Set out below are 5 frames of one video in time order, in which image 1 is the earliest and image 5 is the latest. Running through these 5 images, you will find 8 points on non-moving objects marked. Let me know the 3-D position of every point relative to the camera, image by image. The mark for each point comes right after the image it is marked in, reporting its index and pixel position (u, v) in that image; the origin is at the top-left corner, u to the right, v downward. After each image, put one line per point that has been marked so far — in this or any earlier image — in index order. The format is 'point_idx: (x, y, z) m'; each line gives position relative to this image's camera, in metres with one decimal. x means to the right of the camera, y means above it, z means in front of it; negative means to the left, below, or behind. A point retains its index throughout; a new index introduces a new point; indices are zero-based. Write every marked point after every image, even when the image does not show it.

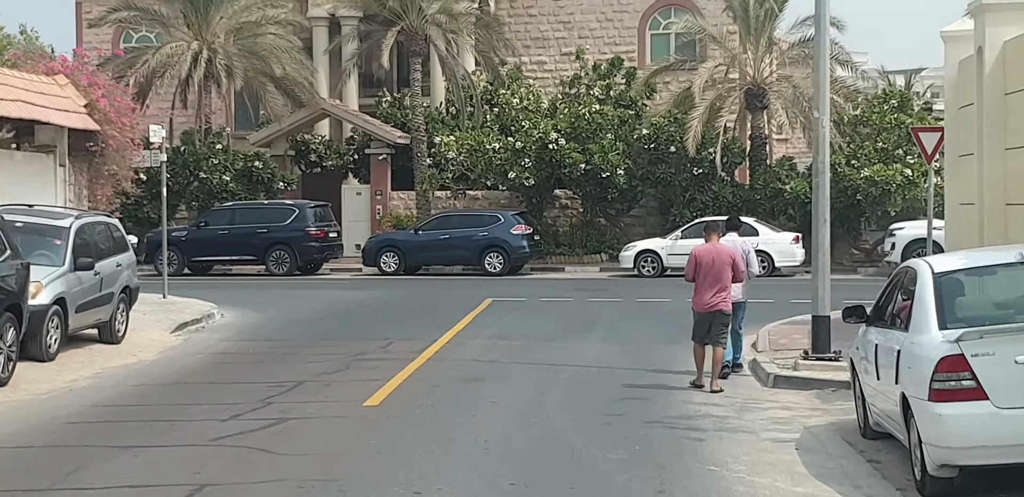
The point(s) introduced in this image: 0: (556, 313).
0: (+0.6, -0.9, +19.3) m
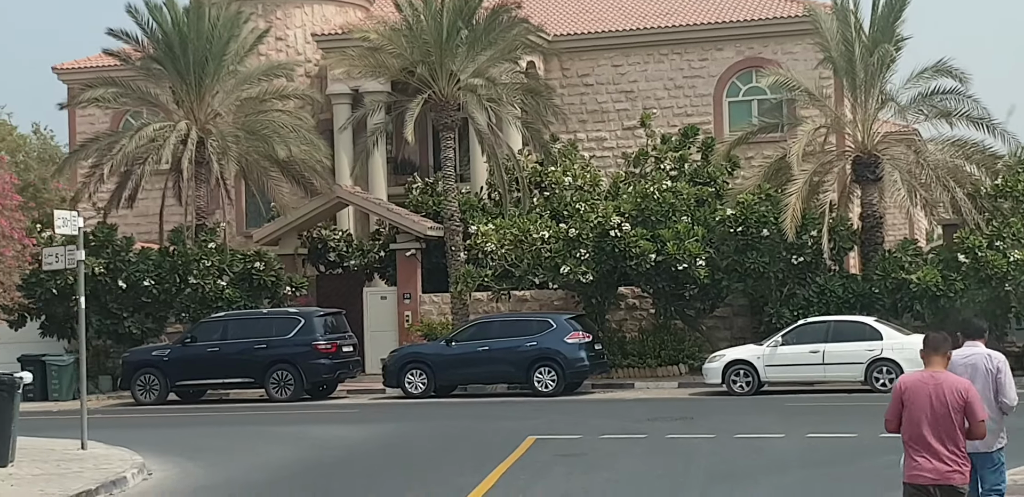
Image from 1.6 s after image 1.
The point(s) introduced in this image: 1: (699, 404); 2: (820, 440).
0: (+1.1, -2.1, +13.5) m
1: (+2.6, -2.2, +19.6) m
2: (+3.2, -2.0, +14.6) m
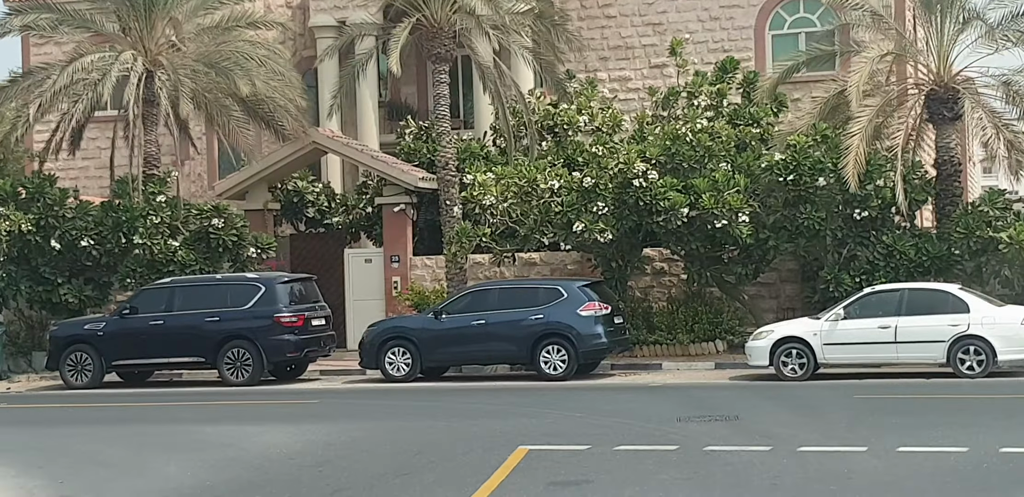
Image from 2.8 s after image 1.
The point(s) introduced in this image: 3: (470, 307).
0: (+0.9, -1.7, +9.5) m
1: (+2.6, -1.6, +15.6) m
2: (+3.1, -1.6, +10.5) m
3: (-0.6, -0.8, +19.4) m
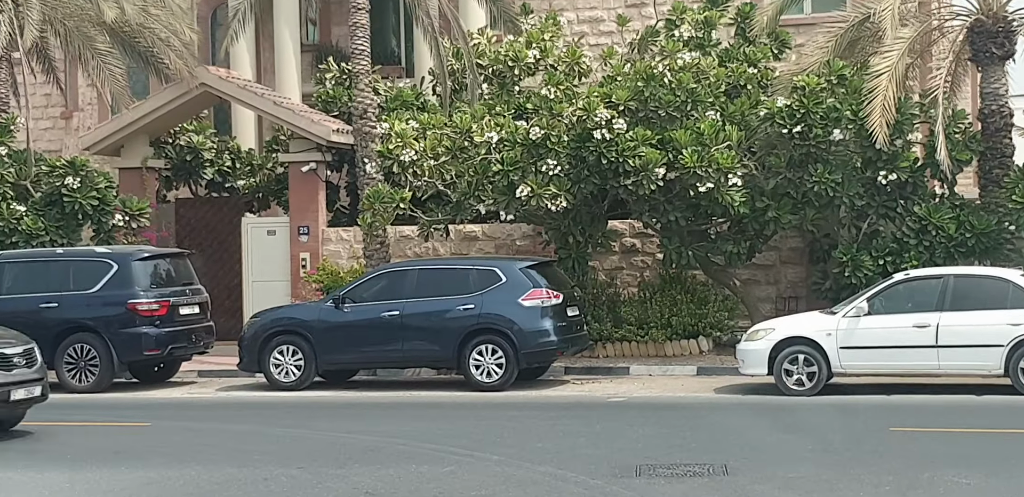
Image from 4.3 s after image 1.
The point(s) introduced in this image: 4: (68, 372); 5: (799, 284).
0: (+0.2, -1.5, +5.1) m
1: (+1.8, -1.4, +11.2) m
2: (+2.3, -1.4, +6.1) m
3: (-1.4, -0.5, +15.0) m
4: (-4.9, -1.3, +15.4) m
5: (+3.7, -0.5, +18.0) m
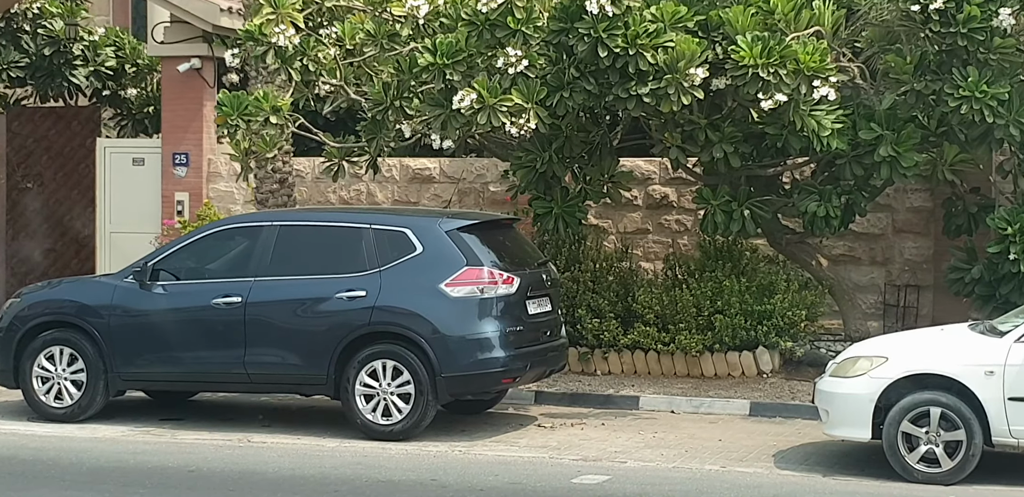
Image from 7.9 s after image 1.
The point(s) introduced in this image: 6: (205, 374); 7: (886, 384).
0: (-1.0, -1.6, -0.9) m
1: (+1.0, -1.3, +5.0) m
2: (+1.2, -1.5, 0.0) m
3: (-1.9, -0.1, +9.0) m
4: (-5.3, -0.8, +9.6) m
5: (+3.4, -0.1, +11.6) m
6: (-1.9, -0.8, +8.8) m
7: (+2.0, -0.7, +7.5) m
